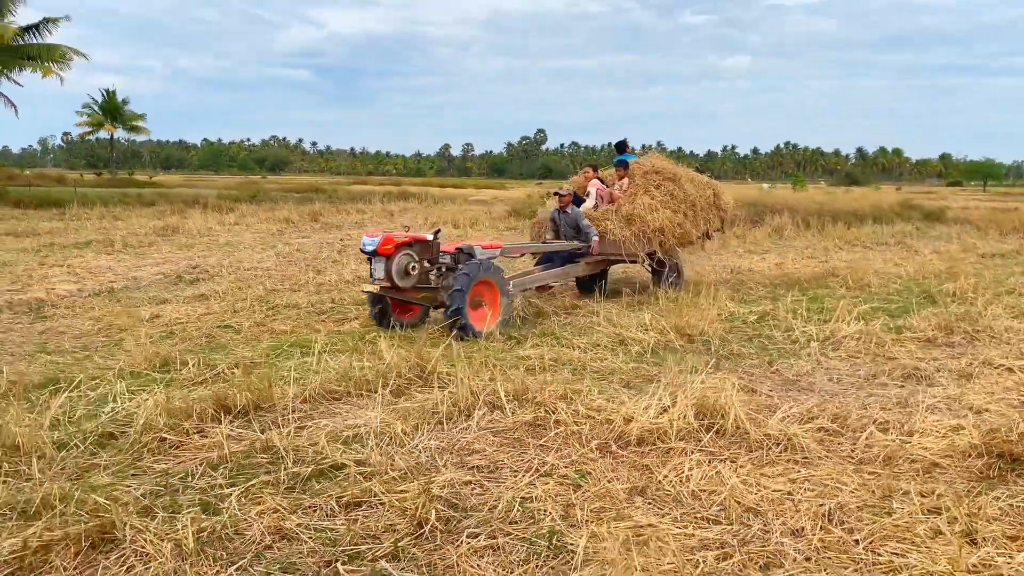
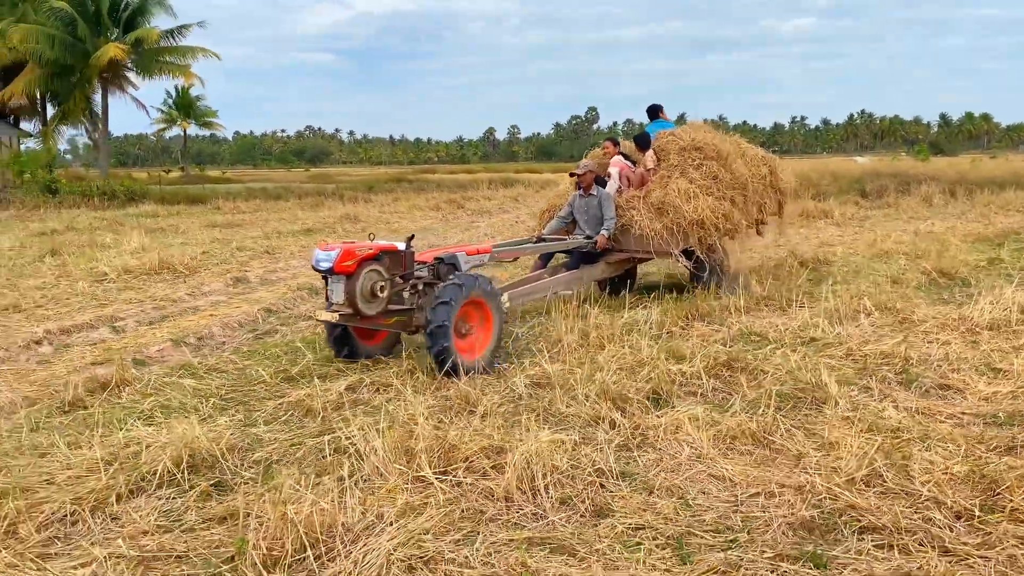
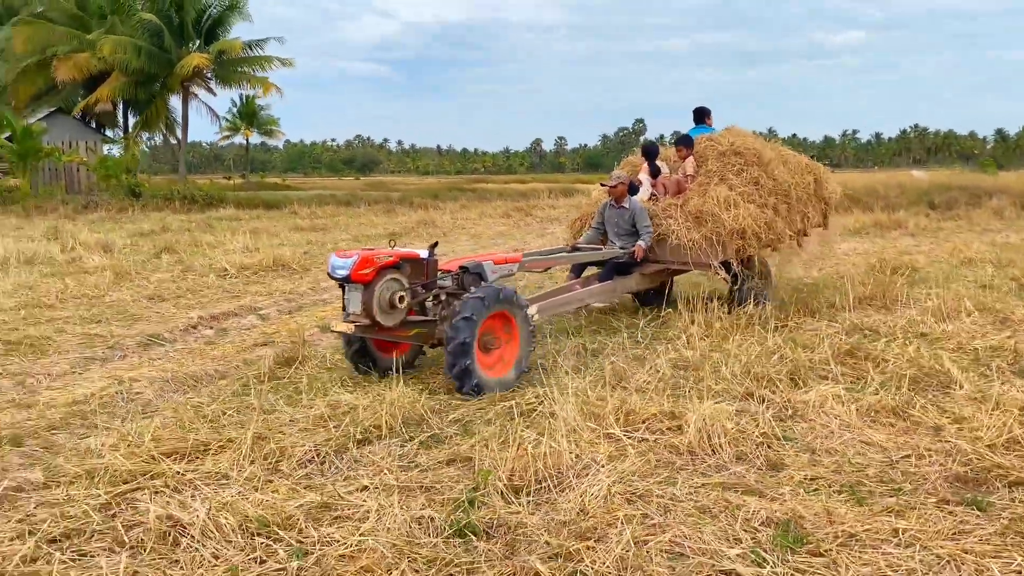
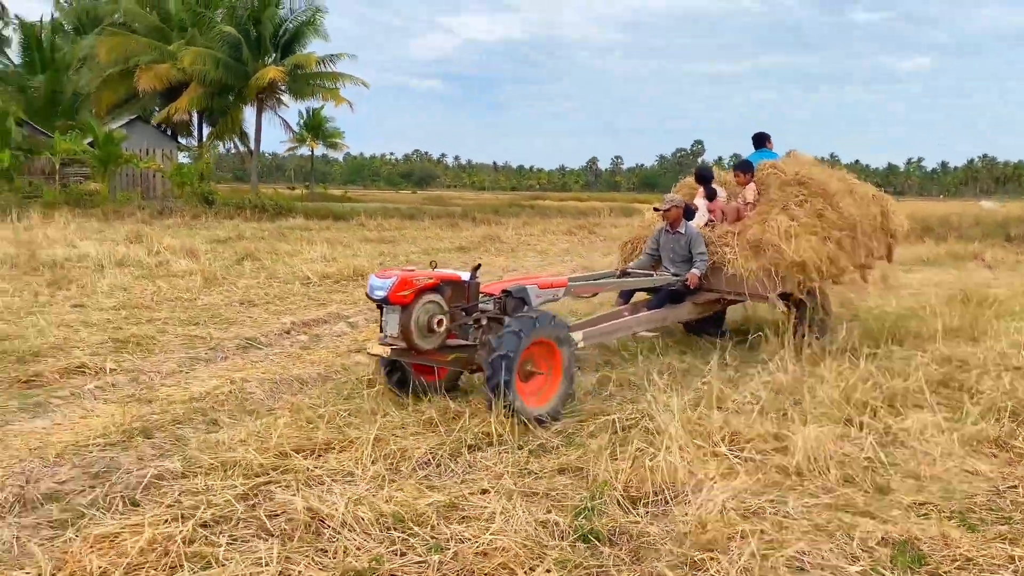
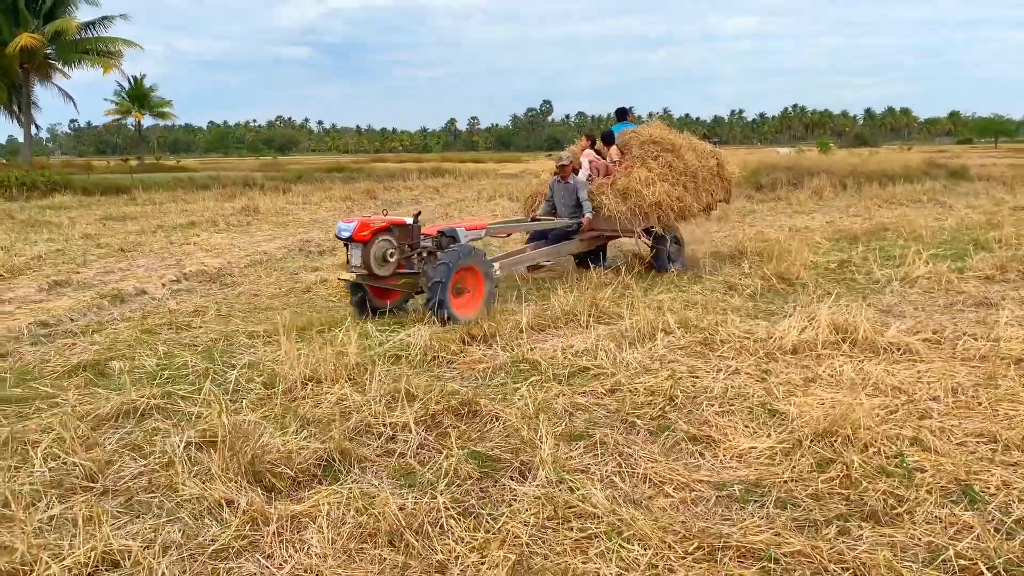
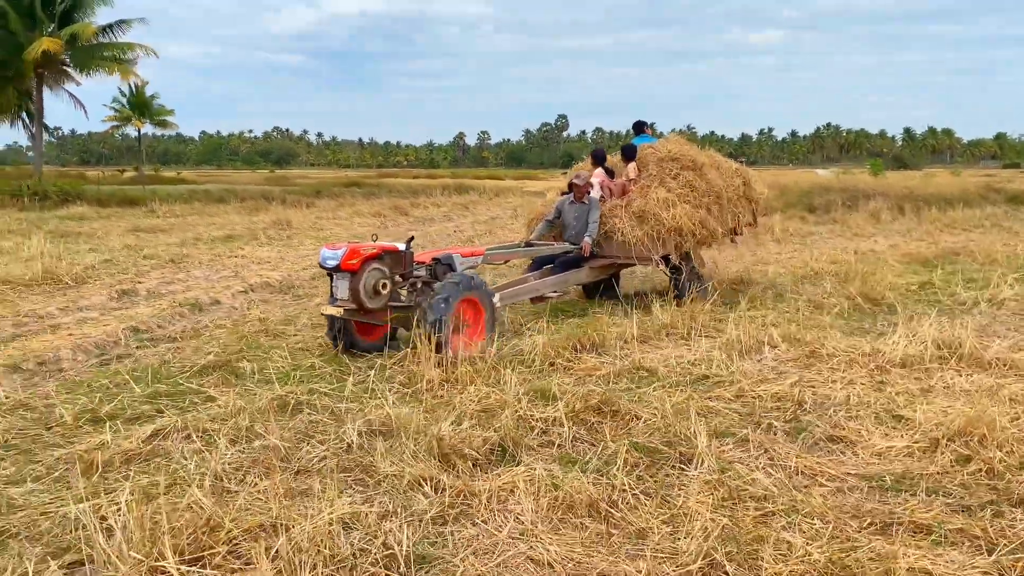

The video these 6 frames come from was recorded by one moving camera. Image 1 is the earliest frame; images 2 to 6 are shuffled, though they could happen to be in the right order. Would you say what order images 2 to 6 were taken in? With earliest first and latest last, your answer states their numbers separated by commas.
5, 6, 2, 3, 4
